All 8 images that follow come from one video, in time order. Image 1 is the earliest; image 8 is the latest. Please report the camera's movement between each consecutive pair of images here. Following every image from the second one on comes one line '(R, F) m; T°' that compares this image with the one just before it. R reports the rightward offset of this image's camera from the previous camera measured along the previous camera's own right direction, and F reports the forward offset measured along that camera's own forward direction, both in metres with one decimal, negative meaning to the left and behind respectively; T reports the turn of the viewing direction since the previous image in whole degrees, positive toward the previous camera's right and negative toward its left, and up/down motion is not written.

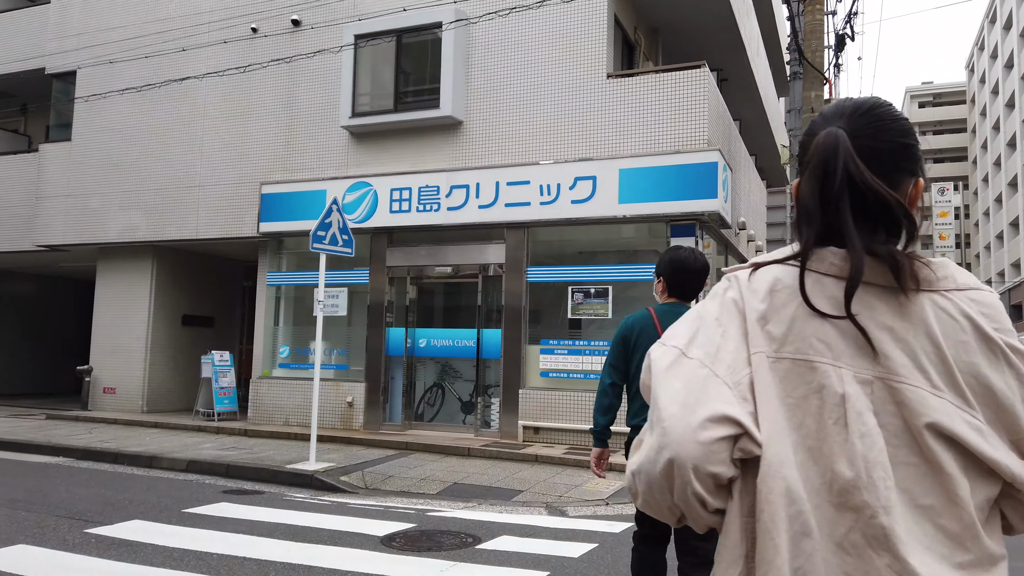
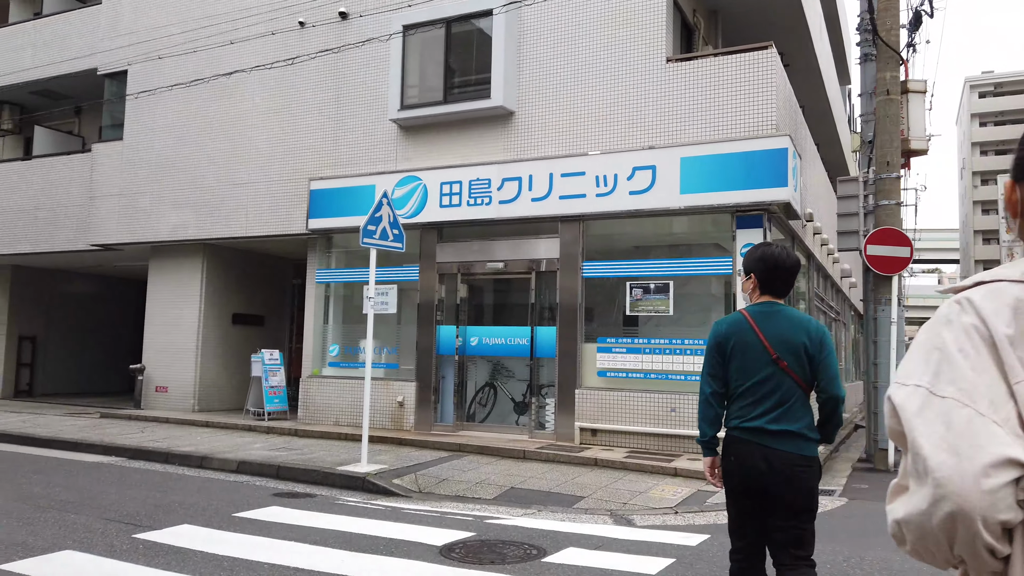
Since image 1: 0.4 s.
(-0.2, +0.4) m; -3°
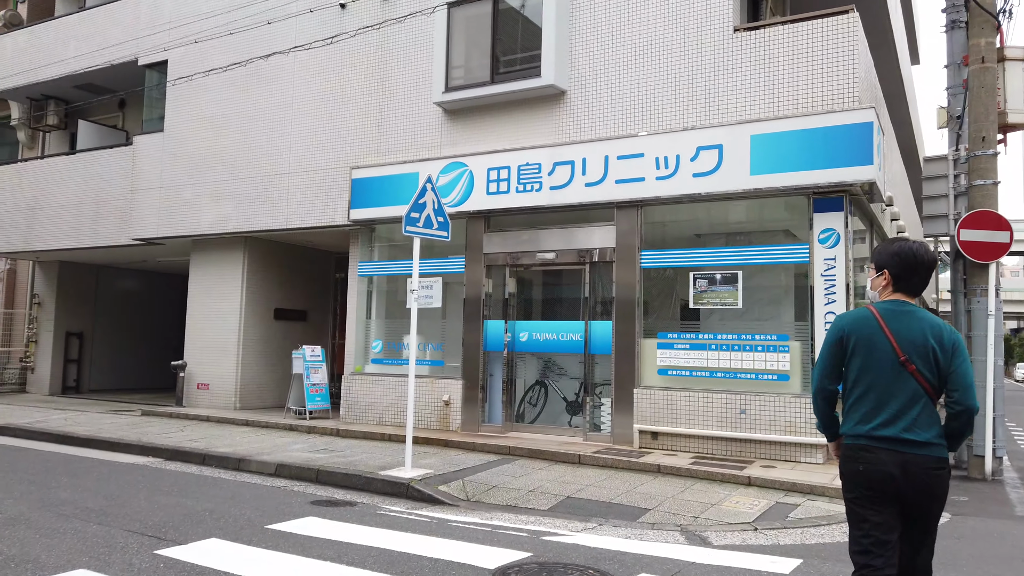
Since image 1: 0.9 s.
(-0.1, +0.7) m; -3°
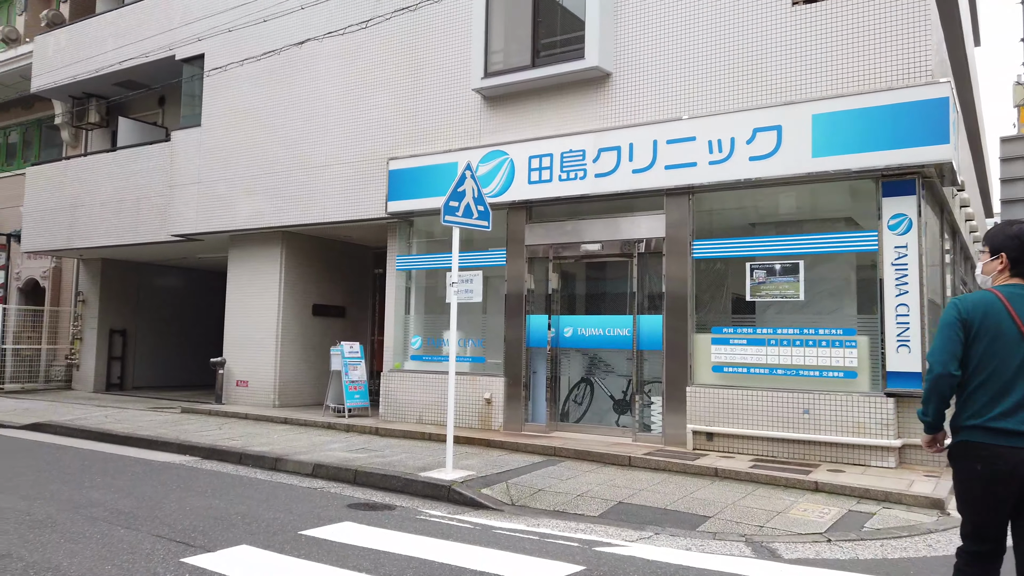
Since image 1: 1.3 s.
(-0.1, +0.5) m; -3°
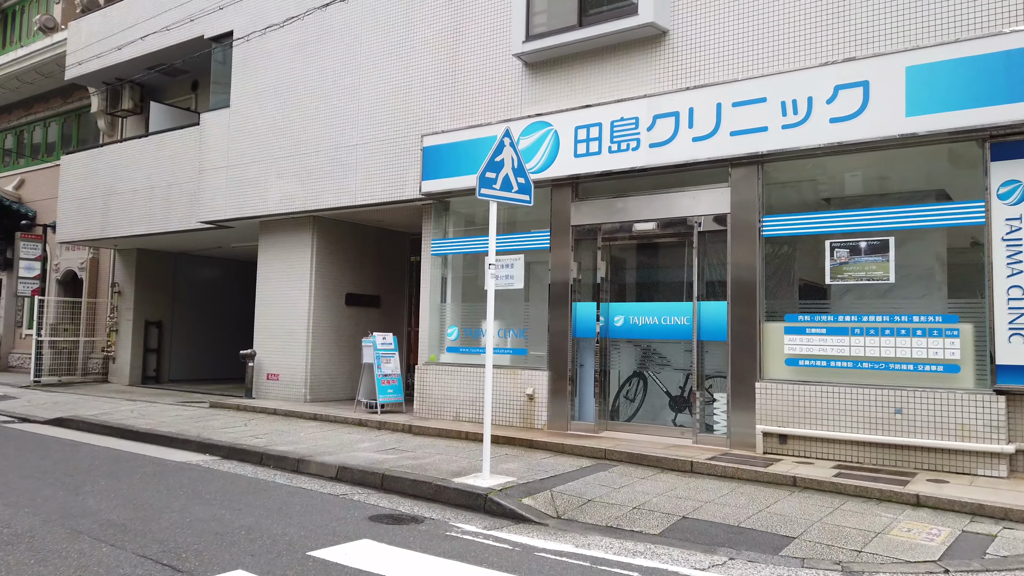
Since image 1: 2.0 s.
(0.0, +1.0) m; -3°
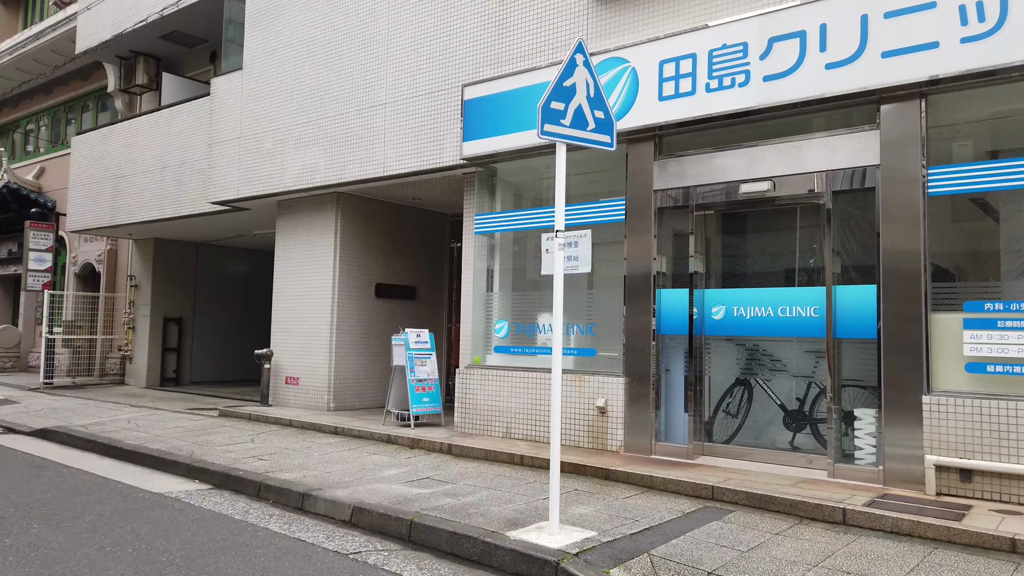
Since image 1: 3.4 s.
(-0.2, +2.0) m; -3°
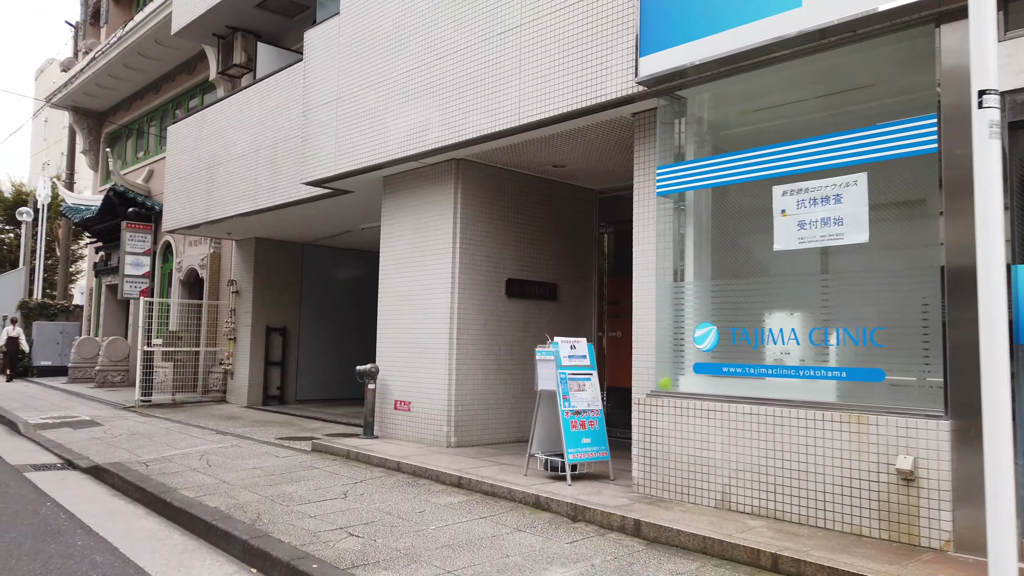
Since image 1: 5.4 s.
(-0.7, +2.8) m; -9°
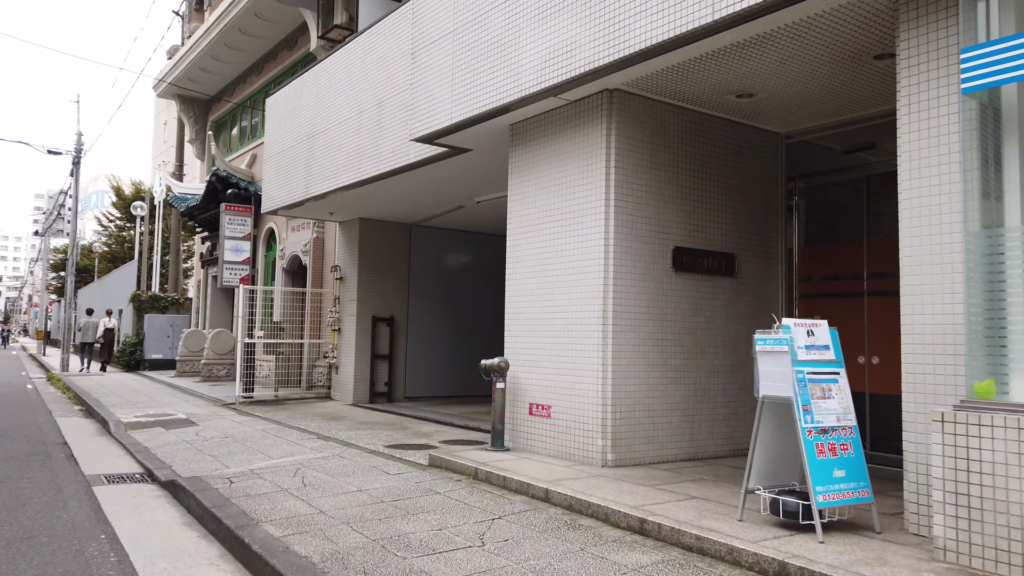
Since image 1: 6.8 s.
(-0.6, +1.9) m; -8°
